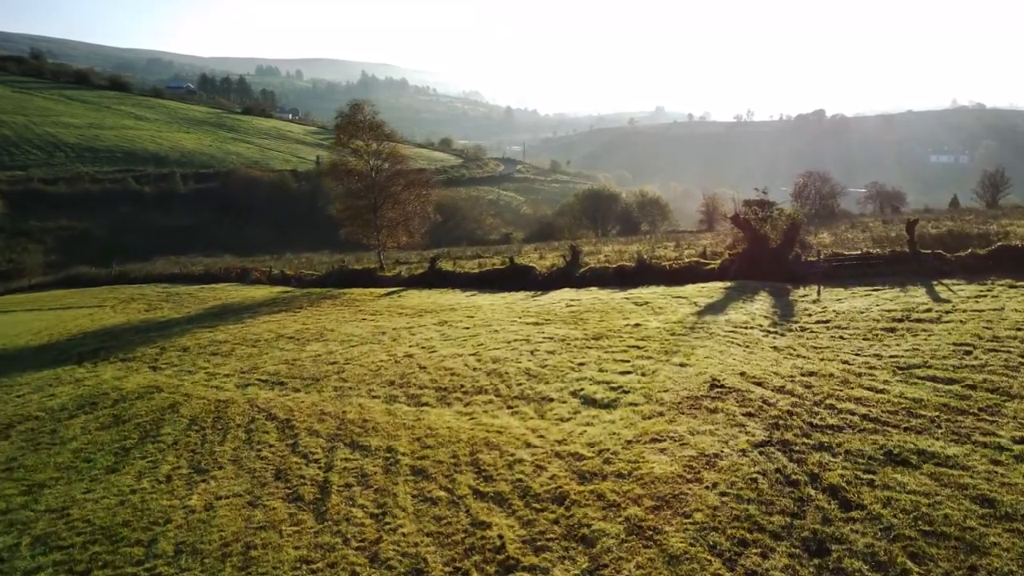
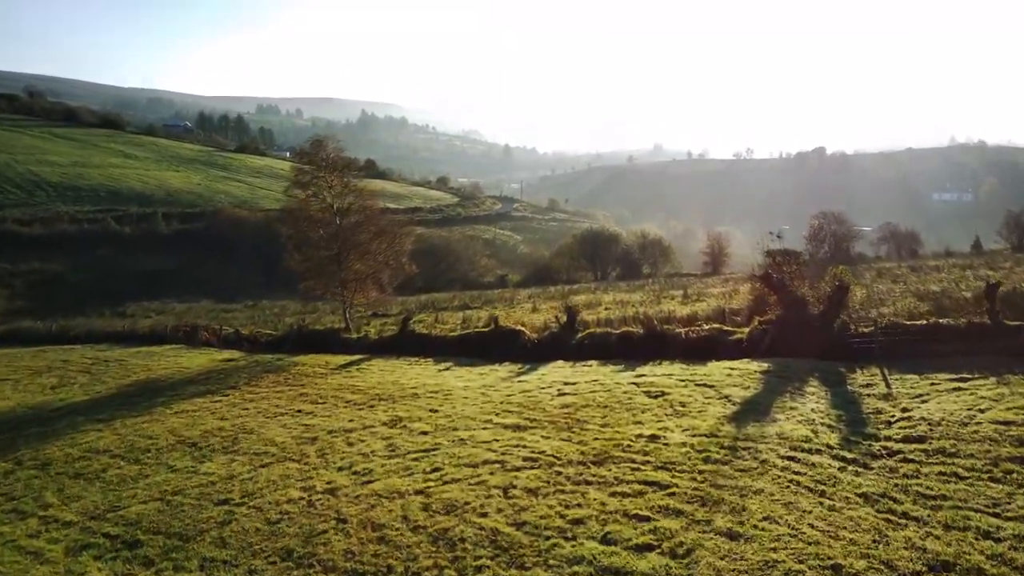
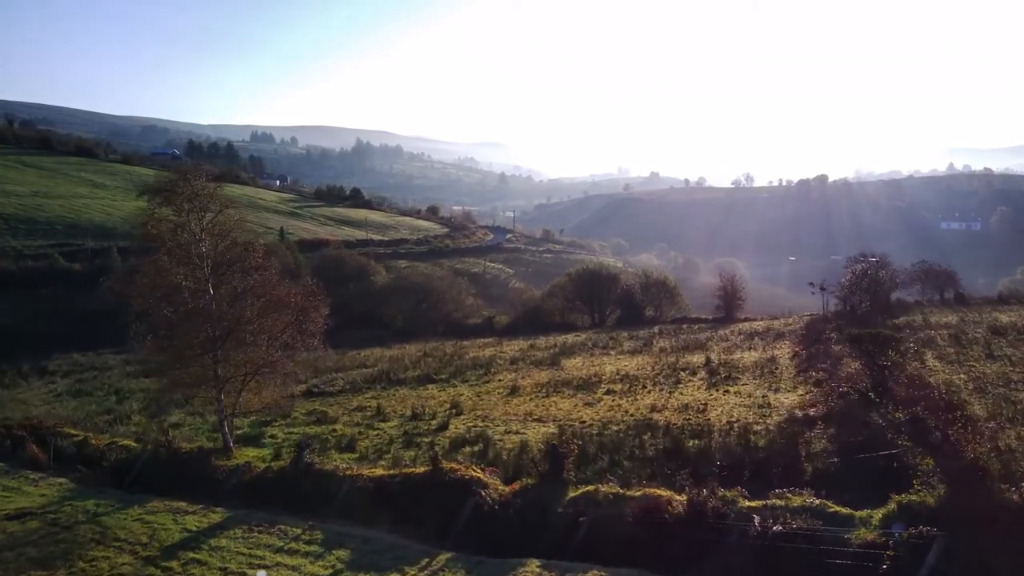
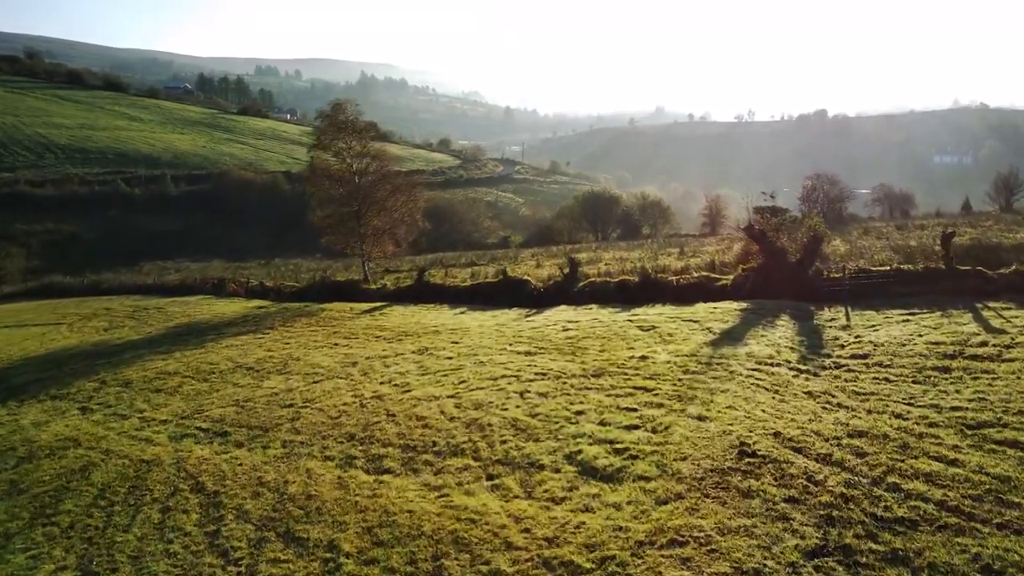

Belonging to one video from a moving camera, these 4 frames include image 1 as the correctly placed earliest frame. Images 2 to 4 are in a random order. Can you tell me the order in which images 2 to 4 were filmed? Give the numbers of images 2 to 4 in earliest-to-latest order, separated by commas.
4, 2, 3
